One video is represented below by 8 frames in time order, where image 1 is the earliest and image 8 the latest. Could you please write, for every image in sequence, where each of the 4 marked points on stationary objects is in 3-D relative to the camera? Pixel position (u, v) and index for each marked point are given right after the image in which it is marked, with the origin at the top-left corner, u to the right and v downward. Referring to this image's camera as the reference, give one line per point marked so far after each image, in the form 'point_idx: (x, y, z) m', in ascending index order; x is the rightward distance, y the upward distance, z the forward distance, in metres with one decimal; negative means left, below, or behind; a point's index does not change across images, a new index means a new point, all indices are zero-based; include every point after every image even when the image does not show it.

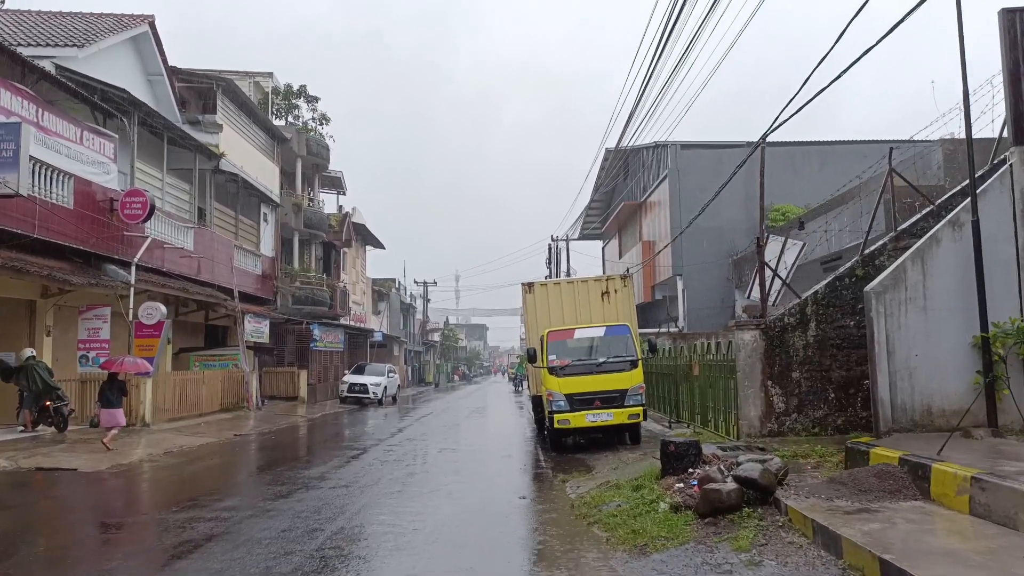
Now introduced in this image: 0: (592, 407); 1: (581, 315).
0: (+1.3, -1.9, +11.5) m
1: (+1.3, -0.5, +13.2) m
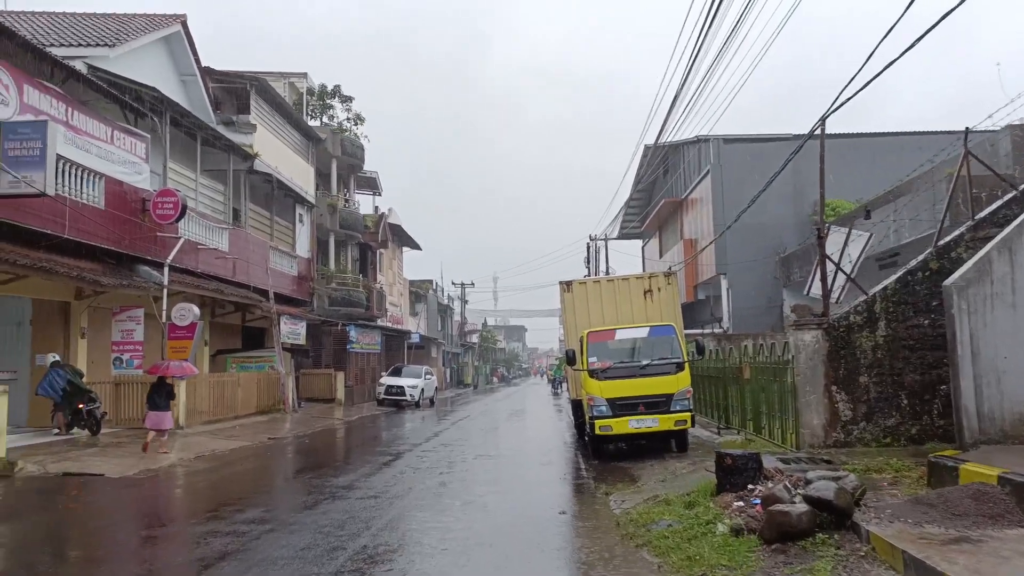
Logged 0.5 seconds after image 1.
0: (+1.9, -1.9, +10.8) m
1: (+1.9, -0.5, +12.5) m
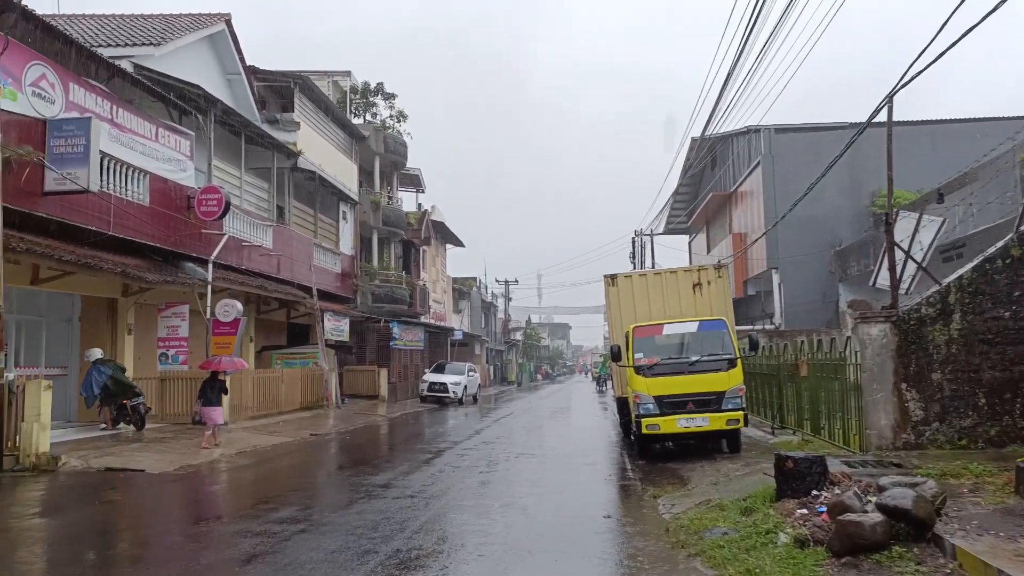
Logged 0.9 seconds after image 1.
0: (+2.5, -1.8, +10.3) m
1: (+2.7, -0.3, +12.0) m
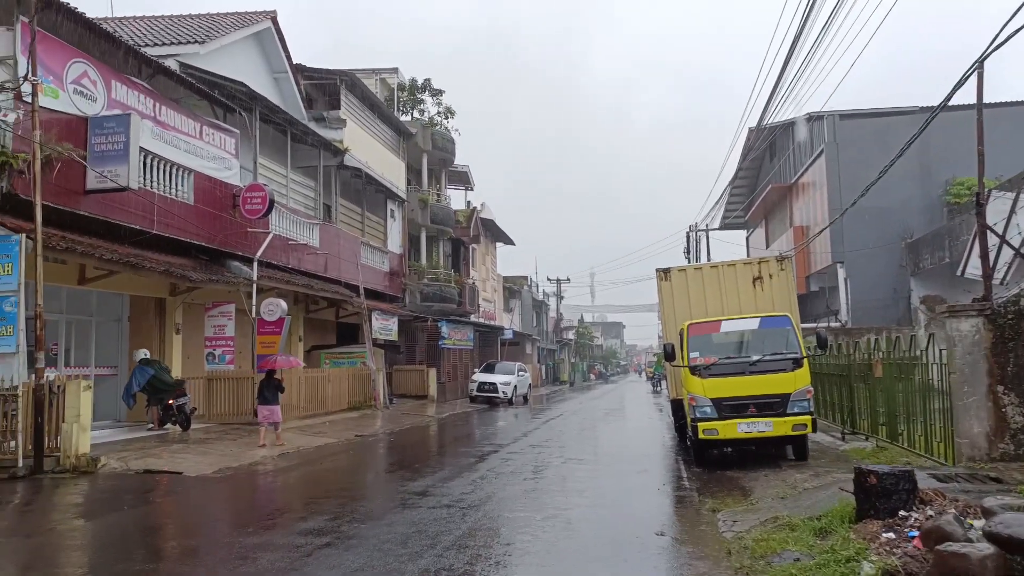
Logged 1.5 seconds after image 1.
0: (+3.1, -1.7, +9.6) m
1: (+3.4, -0.3, +11.2) m
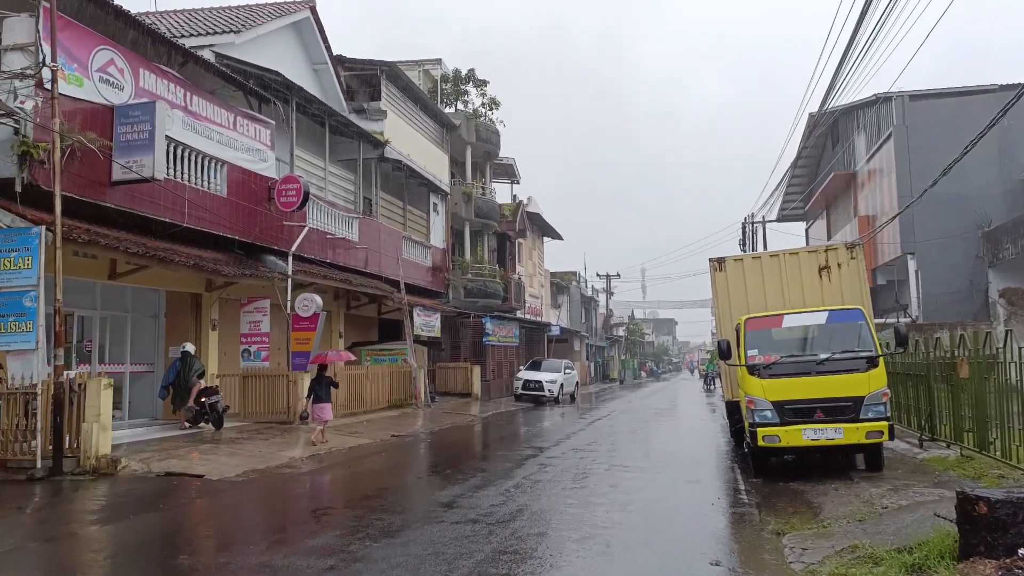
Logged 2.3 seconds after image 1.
0: (+3.6, -1.6, +8.6) m
1: (+4.0, -0.1, +10.1) m
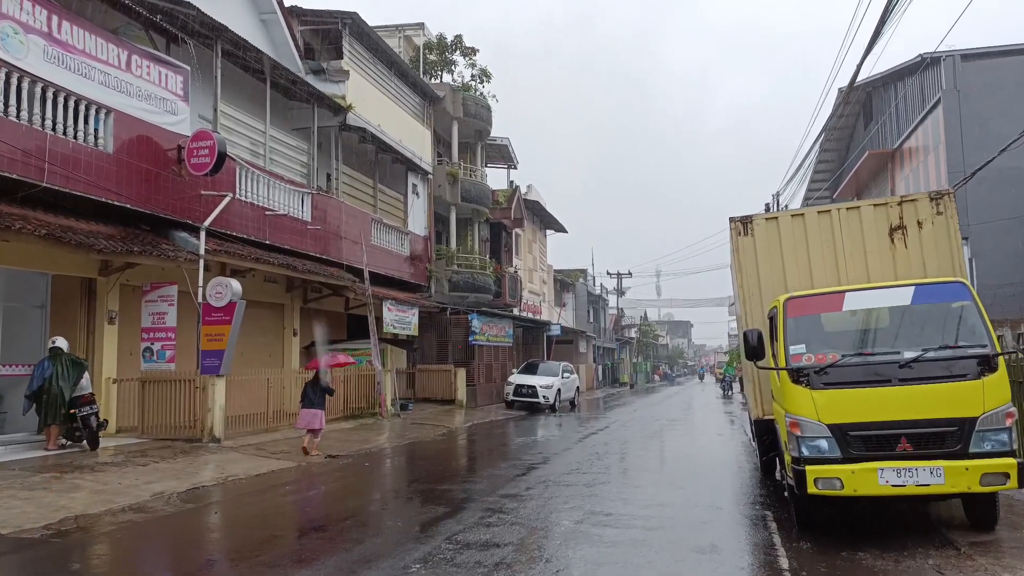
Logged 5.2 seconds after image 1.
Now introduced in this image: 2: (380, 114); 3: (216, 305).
0: (+2.9, -1.3, +5.5) m
1: (+3.3, +0.2, +7.1) m
2: (-3.6, +4.7, +19.4) m
3: (-4.8, -0.3, +11.5) m
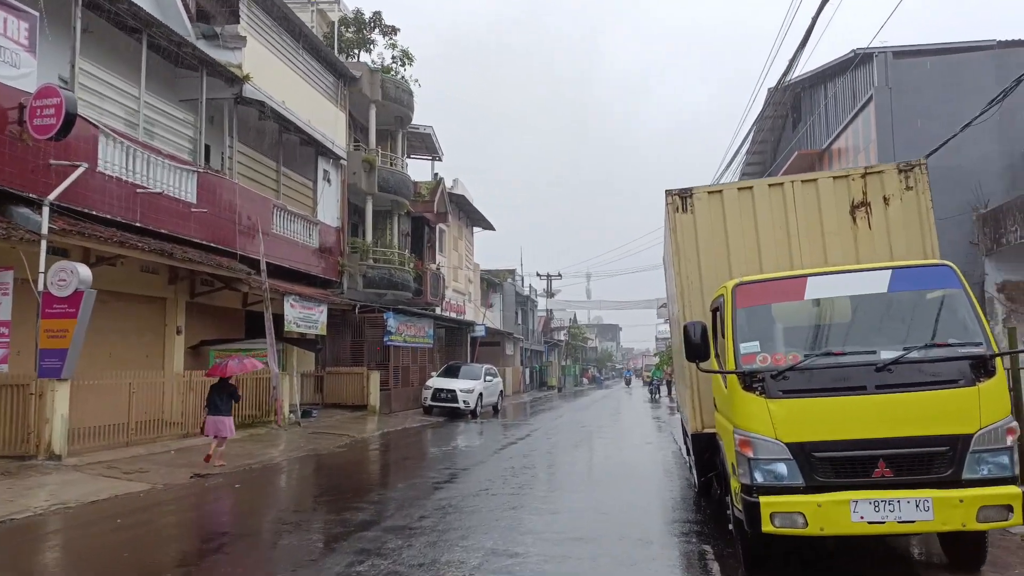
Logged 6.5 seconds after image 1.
0: (+2.1, -1.2, +4.3) m
1: (+2.4, +0.3, +5.9) m
2: (-5.6, +4.9, +17.6) m
3: (-6.1, -0.1, +9.6) m
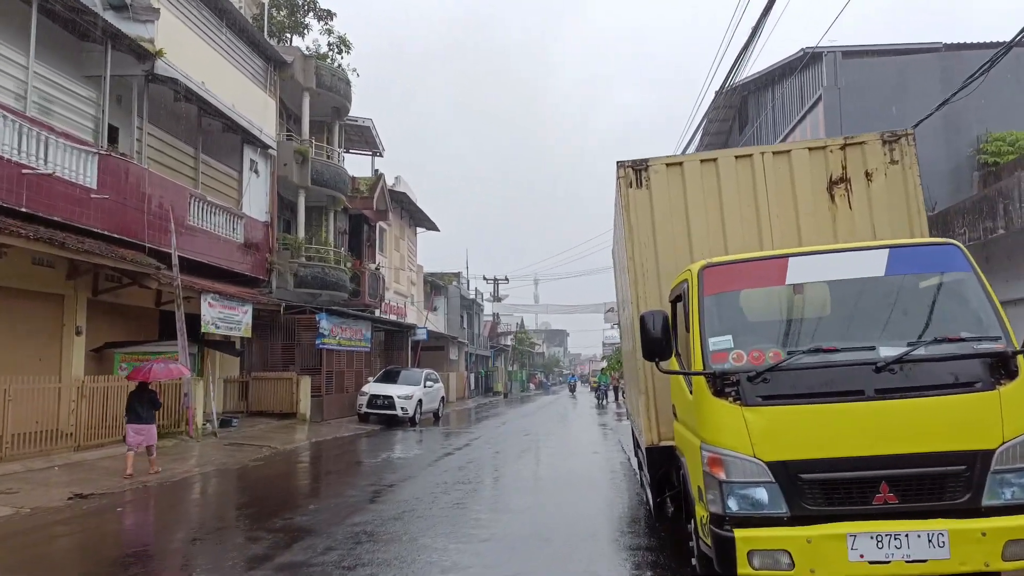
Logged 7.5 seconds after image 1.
0: (+1.7, -1.1, +3.4) m
1: (+1.9, +0.4, +5.1) m
2: (-6.9, +4.9, +16.1) m
3: (-6.9, 0.0, +8.1) m
